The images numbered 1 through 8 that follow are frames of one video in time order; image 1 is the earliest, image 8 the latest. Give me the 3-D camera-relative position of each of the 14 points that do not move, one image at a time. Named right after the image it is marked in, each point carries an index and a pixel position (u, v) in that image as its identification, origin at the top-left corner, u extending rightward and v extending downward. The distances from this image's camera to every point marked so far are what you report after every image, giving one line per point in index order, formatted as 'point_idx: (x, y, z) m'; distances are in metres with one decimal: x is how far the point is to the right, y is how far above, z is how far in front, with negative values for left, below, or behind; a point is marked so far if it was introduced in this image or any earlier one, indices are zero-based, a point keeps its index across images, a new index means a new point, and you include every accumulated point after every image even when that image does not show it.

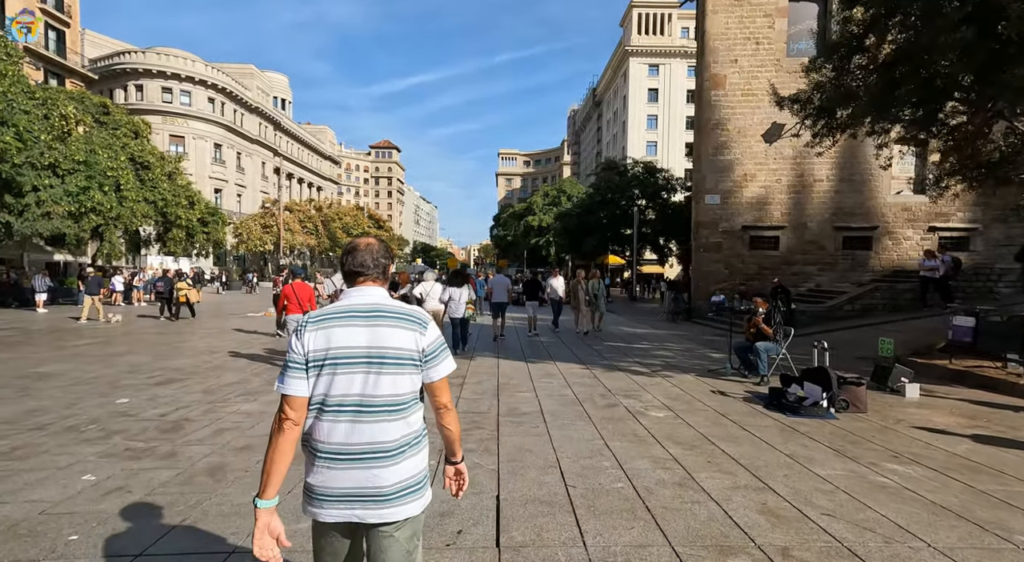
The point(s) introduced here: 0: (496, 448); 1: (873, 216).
0: (-0.1, -1.3, +4.7) m
1: (+11.5, +2.1, +18.6) m
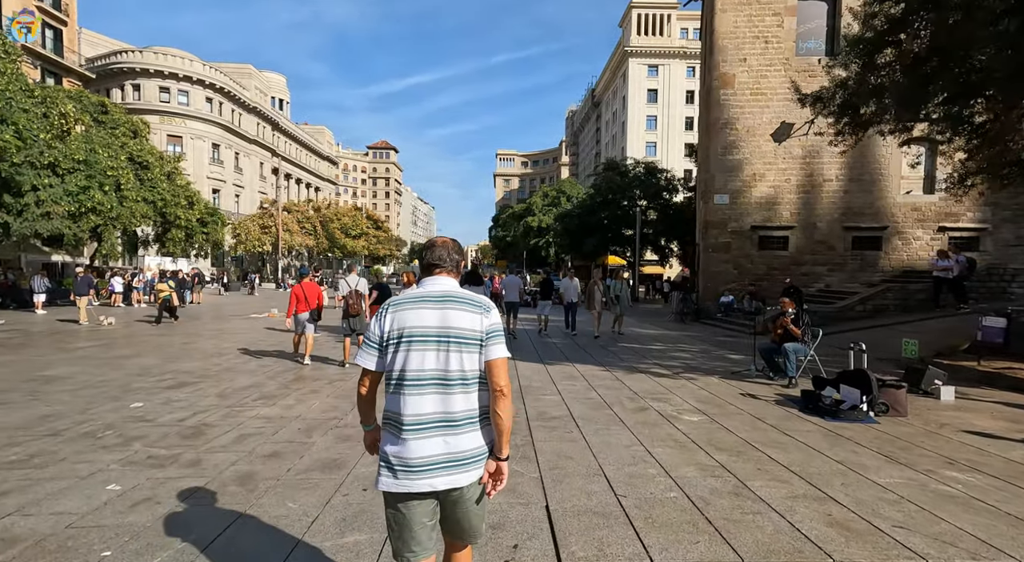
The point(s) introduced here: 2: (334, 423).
0: (+0.2, -1.3, +4.5) m
1: (+11.7, +2.1, +18.5) m
2: (-1.7, -1.4, +5.6) m
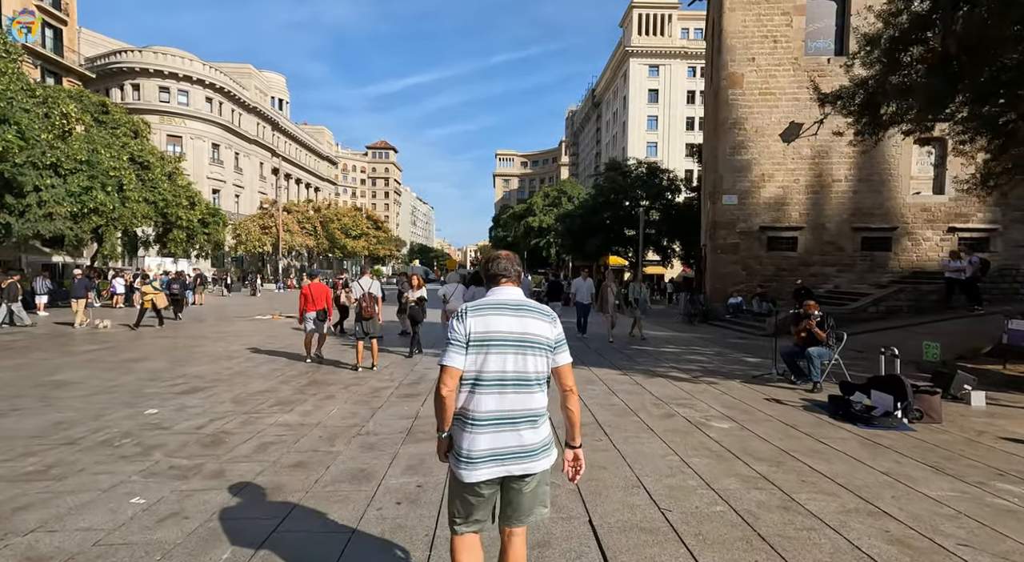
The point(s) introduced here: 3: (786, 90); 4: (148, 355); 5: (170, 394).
0: (+0.4, -1.4, +4.4) m
1: (+11.9, +2.0, +18.4) m
2: (-1.5, -1.4, +5.5) m
3: (+8.7, +6.1, +18.5) m
4: (-6.8, -1.4, +10.9) m
5: (-4.2, -1.4, +7.3) m
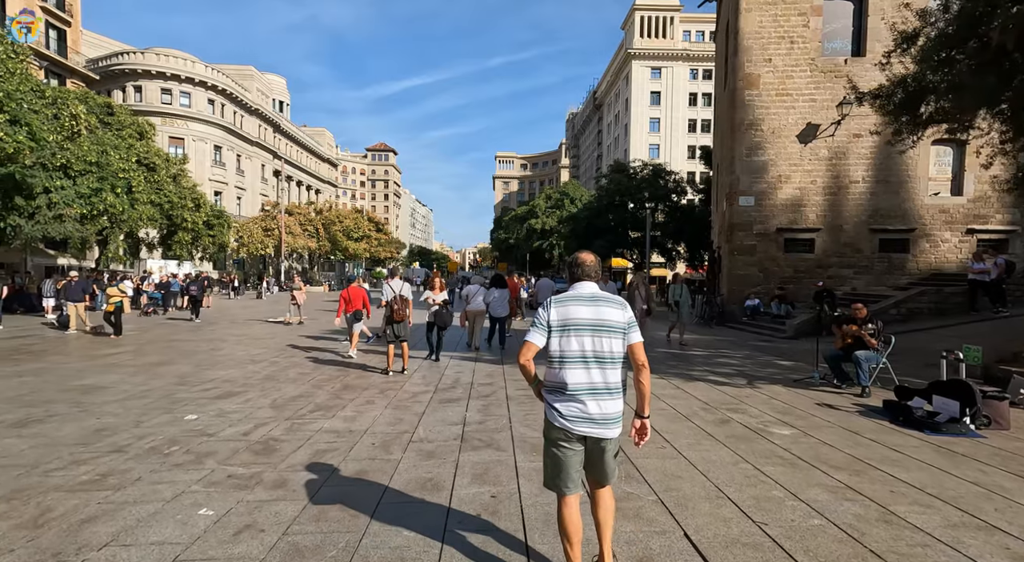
0: (+0.9, -1.4, +4.2) m
1: (+12.4, +2.0, +18.3) m
2: (-1.0, -1.4, +5.4) m
3: (+9.2, +6.0, +18.4) m
4: (-6.3, -1.4, +10.7) m
5: (-3.7, -1.4, +7.1) m
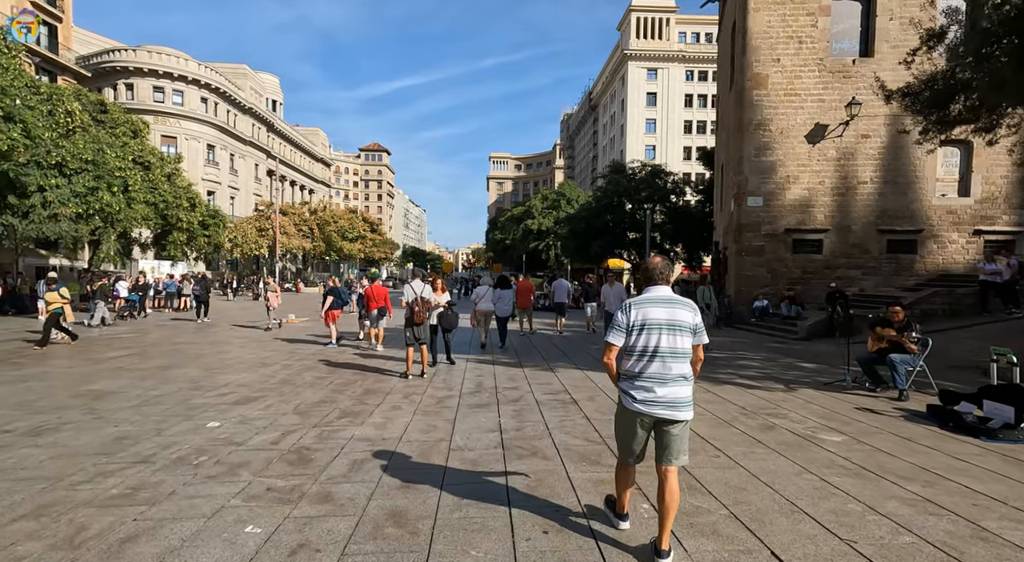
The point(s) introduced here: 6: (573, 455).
0: (+1.3, -1.4, +4.0) m
1: (+12.6, +1.9, +18.2) m
2: (-0.6, -1.4, +5.1) m
3: (+9.4, +6.0, +18.3) m
4: (-6.0, -1.4, +10.4) m
5: (-3.4, -1.4, +6.9) m
6: (+0.5, -1.4, +4.9) m
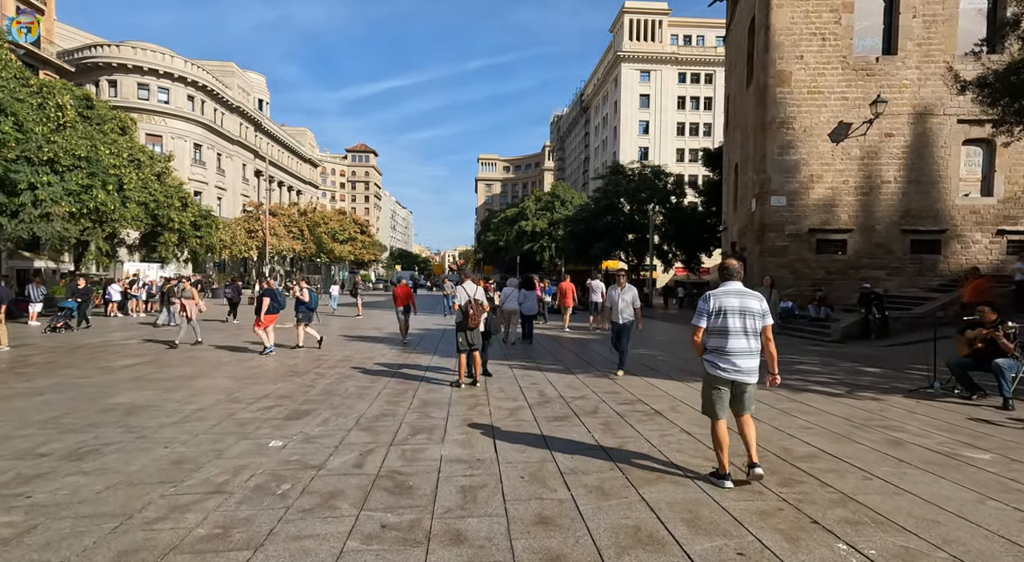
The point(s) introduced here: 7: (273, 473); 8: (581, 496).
0: (+2.3, -1.4, +3.5) m
1: (+13.2, +1.9, +18.0) m
2: (+0.3, -1.5, +4.6) m
3: (+10.0, +5.9, +18.0) m
4: (-5.2, -1.5, +9.7) m
5: (-2.5, -1.5, +6.2) m
6: (+1.4, -1.4, +4.3) m
7: (-1.9, -1.5, +4.5) m
8: (+0.5, -1.5, +3.9) m
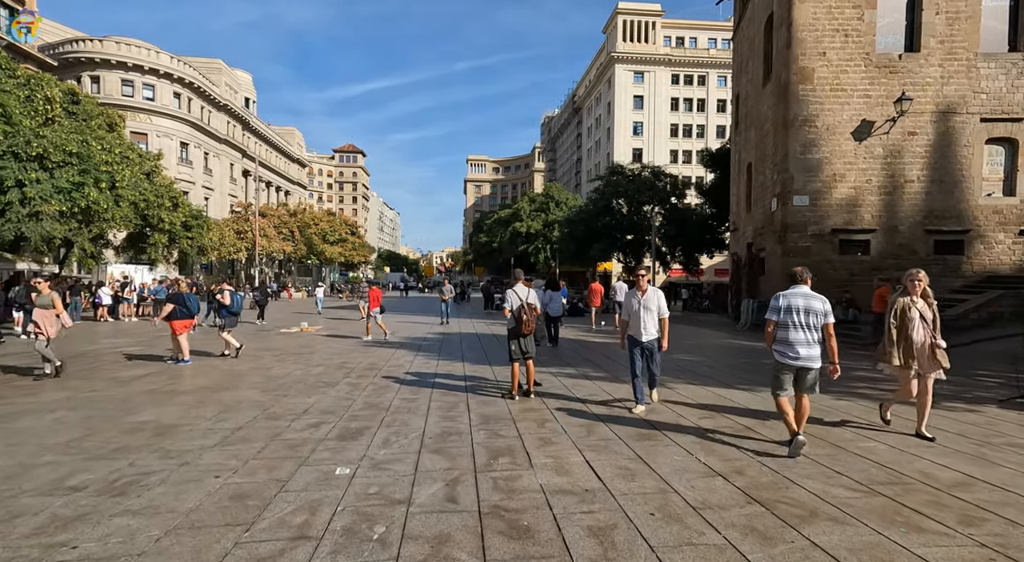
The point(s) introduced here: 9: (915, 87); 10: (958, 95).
0: (+3.1, -1.4, +2.9) m
1: (+13.7, +1.9, +17.7) m
2: (+1.1, -1.5, +4.0) m
3: (+10.4, +5.9, +17.7) m
4: (-4.5, -1.5, +9.0) m
5: (-1.7, -1.5, +5.6) m
6: (+2.2, -1.5, +3.8) m
7: (-1.0, -1.5, +3.8) m
8: (+1.3, -1.5, +3.3) m
9: (+12.1, +5.8, +17.5) m
10: (+13.3, +5.6, +17.4) m
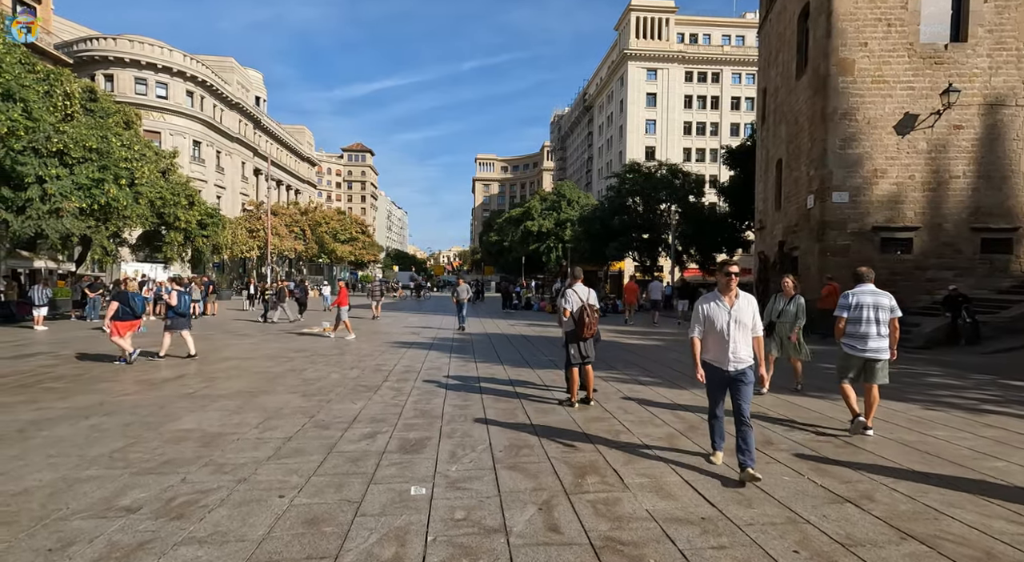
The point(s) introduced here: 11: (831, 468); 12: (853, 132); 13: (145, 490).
0: (+3.7, -1.4, +2.4) m
1: (+14.6, +1.9, +17.0) m
2: (+1.8, -1.5, +3.5) m
3: (+11.3, +5.9, +17.0) m
4: (-3.7, -1.5, +8.6) m
5: (-1.0, -1.5, +5.1) m
6: (+2.9, -1.5, +3.2) m
7: (-0.4, -1.5, +3.4) m
8: (+1.9, -1.5, +2.8) m
9: (+13.0, +5.8, +16.9) m
10: (+14.1, +5.6, +16.7) m
11: (+2.5, -1.5, +4.6) m
12: (+10.0, +4.4, +17.1) m
13: (-2.6, -1.5, +4.2) m
